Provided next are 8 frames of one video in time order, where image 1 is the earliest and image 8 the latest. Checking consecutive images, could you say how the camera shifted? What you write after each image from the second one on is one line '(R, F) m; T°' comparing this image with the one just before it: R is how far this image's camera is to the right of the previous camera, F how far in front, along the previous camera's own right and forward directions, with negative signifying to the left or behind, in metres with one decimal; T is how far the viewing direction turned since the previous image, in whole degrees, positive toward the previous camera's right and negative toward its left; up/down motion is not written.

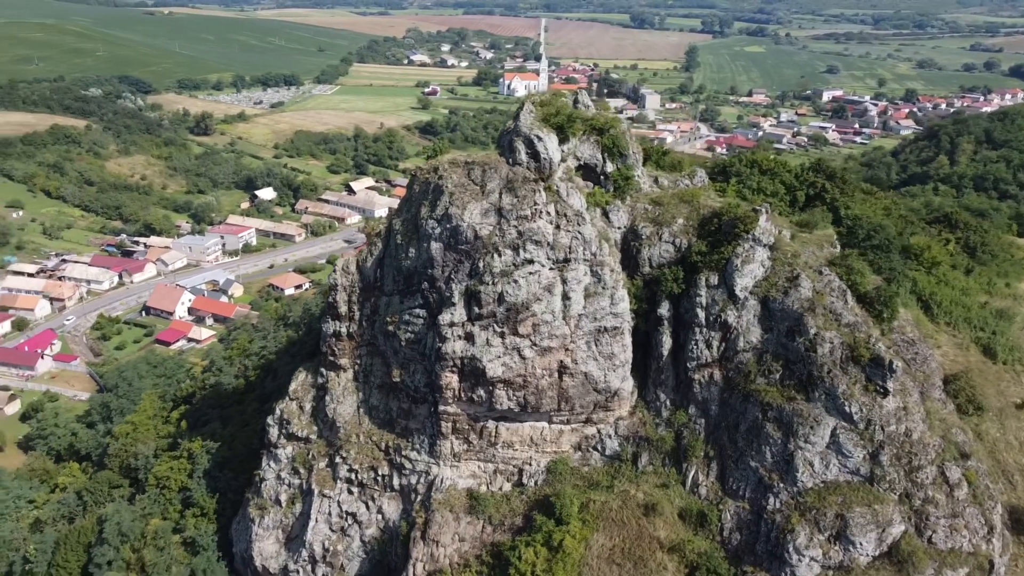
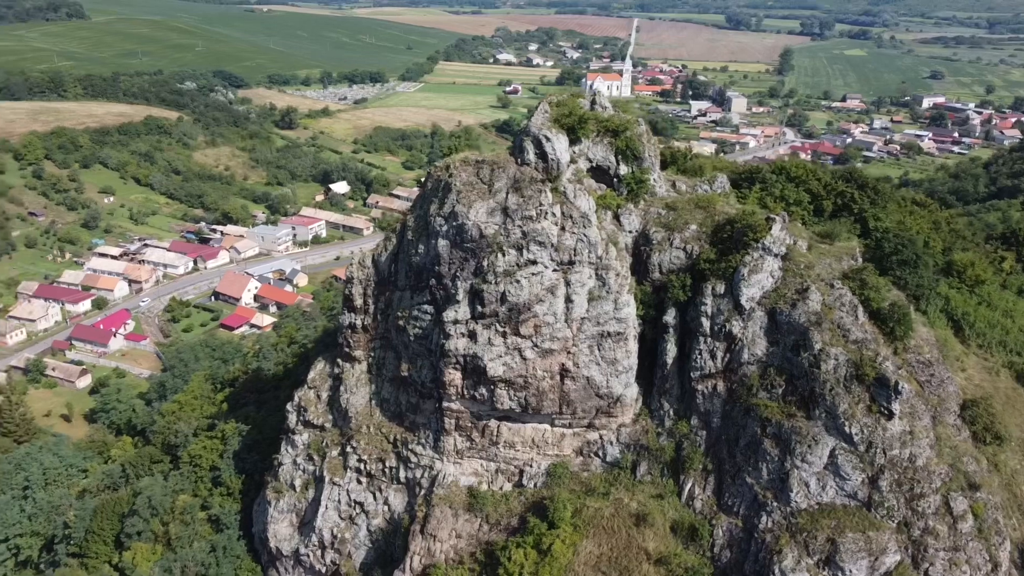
(+1.7, +0.1) m; -6°
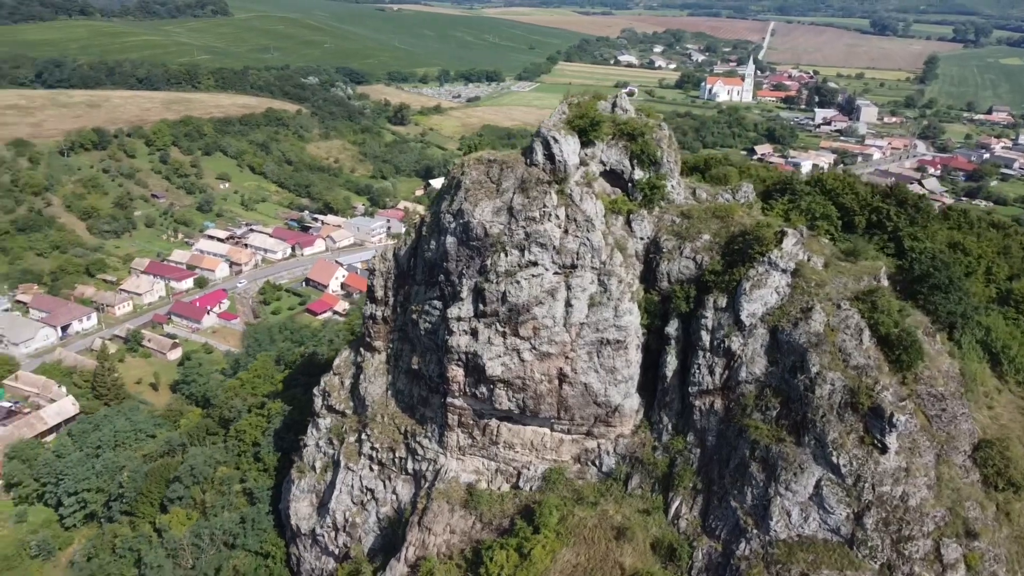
(+2.5, +0.2) m; -8°
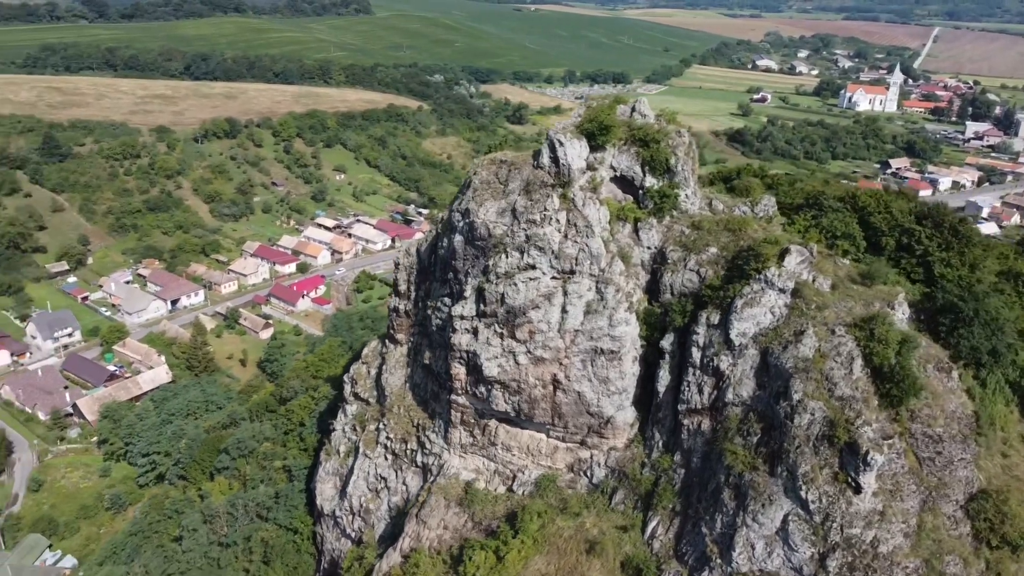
(+2.8, +0.3) m; -9°
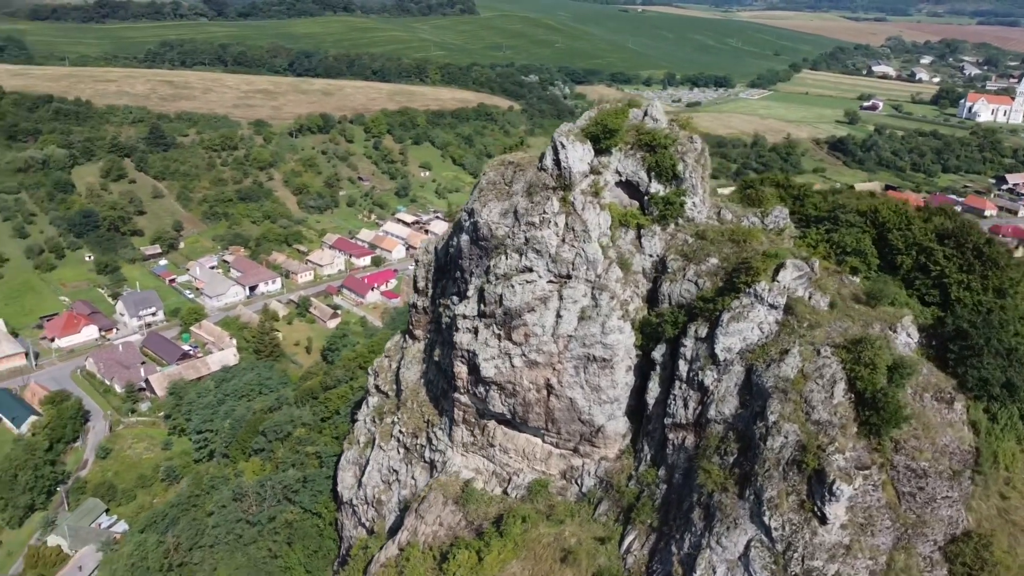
(+2.2, +0.2) m; -7°
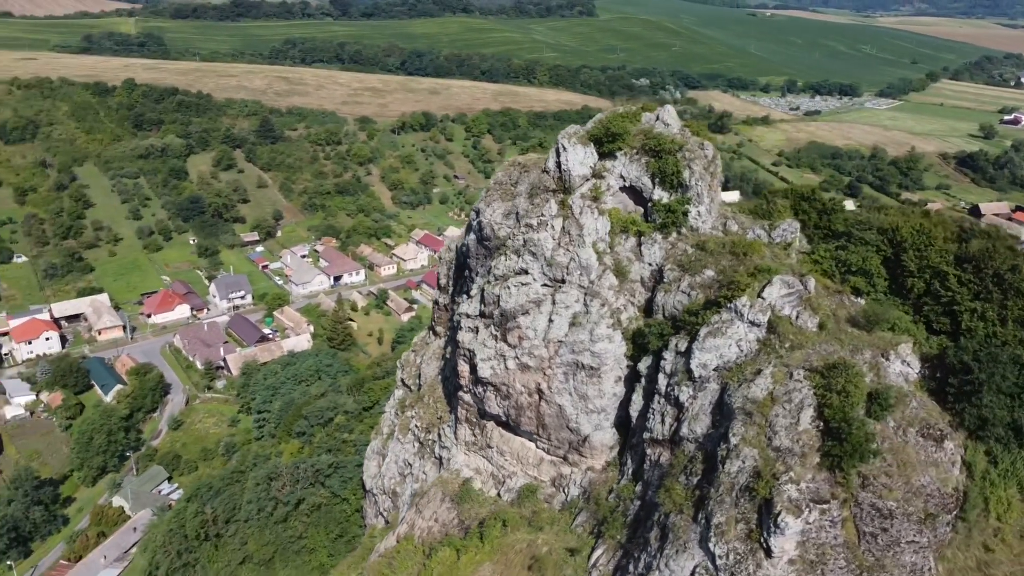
(+2.5, +0.3) m; -8°
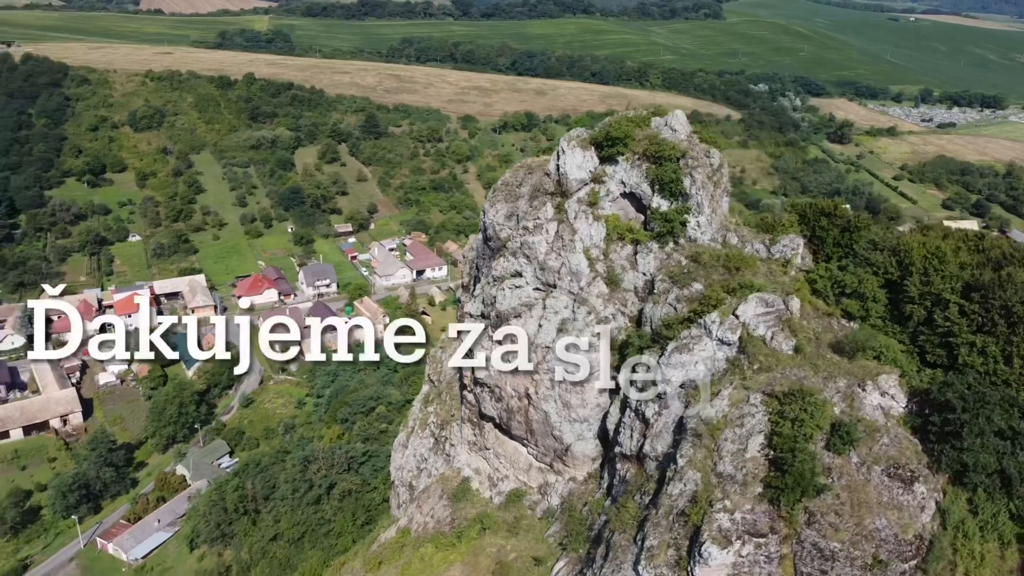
(+2.5, +0.3) m; -8°
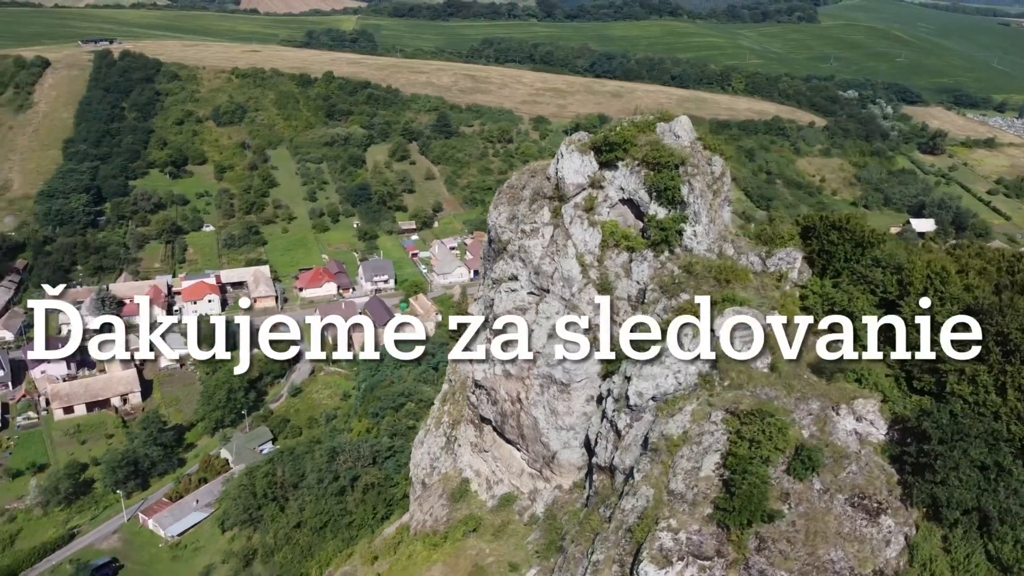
(+1.8, +0.2) m; -6°
